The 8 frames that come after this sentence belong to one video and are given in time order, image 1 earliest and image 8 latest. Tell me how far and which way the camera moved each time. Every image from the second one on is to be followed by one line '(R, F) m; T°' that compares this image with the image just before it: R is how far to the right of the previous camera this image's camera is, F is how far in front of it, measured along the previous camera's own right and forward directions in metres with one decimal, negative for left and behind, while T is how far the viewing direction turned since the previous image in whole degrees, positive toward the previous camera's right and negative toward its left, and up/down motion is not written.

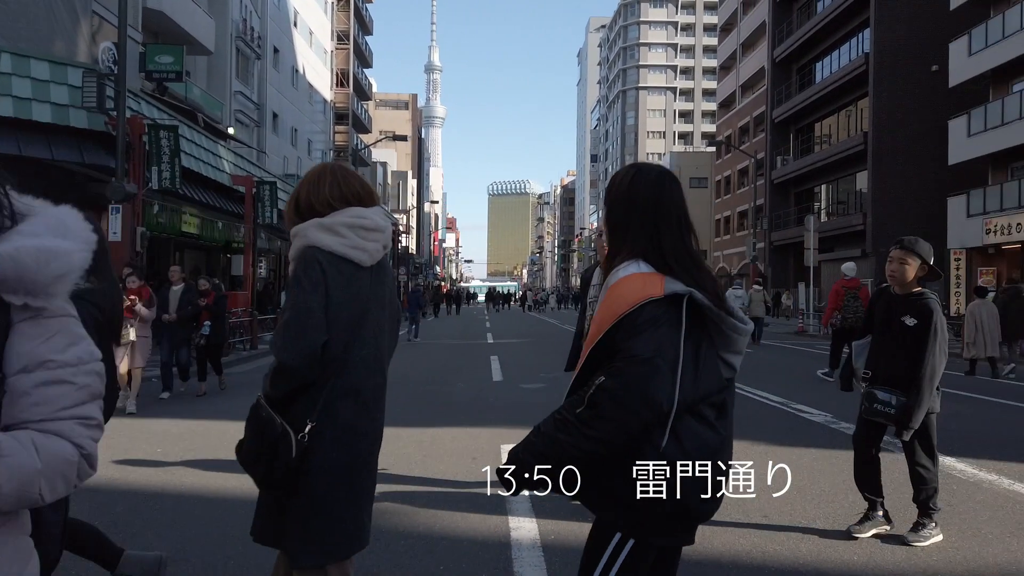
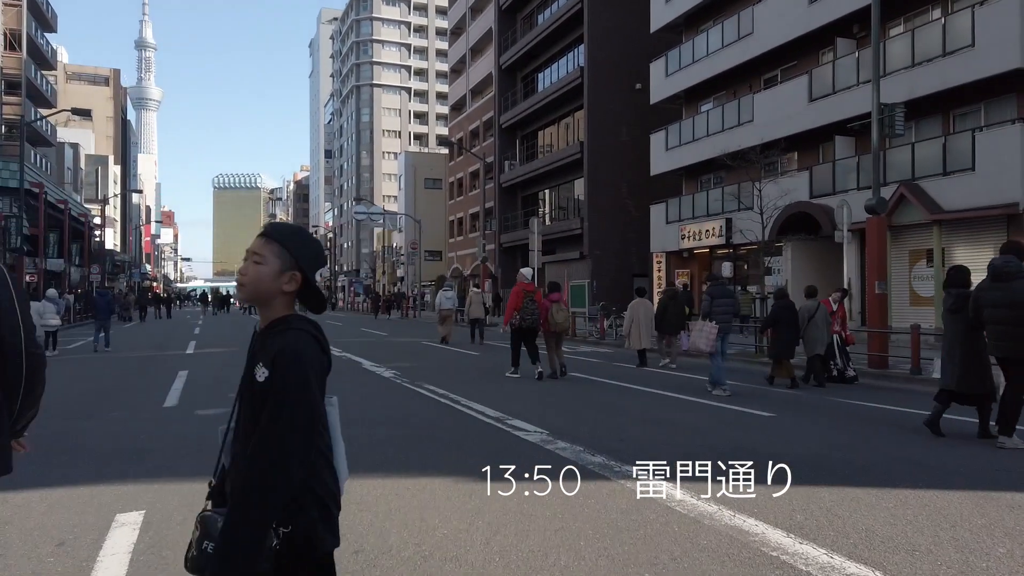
(+0.7, +1.2) m; +17°
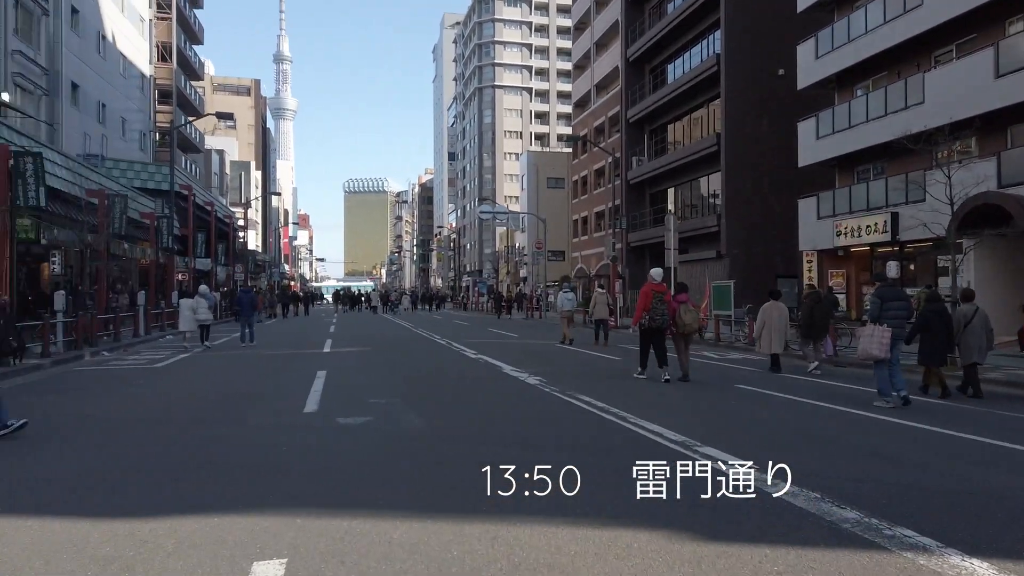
(-0.5, +1.2) m; -8°
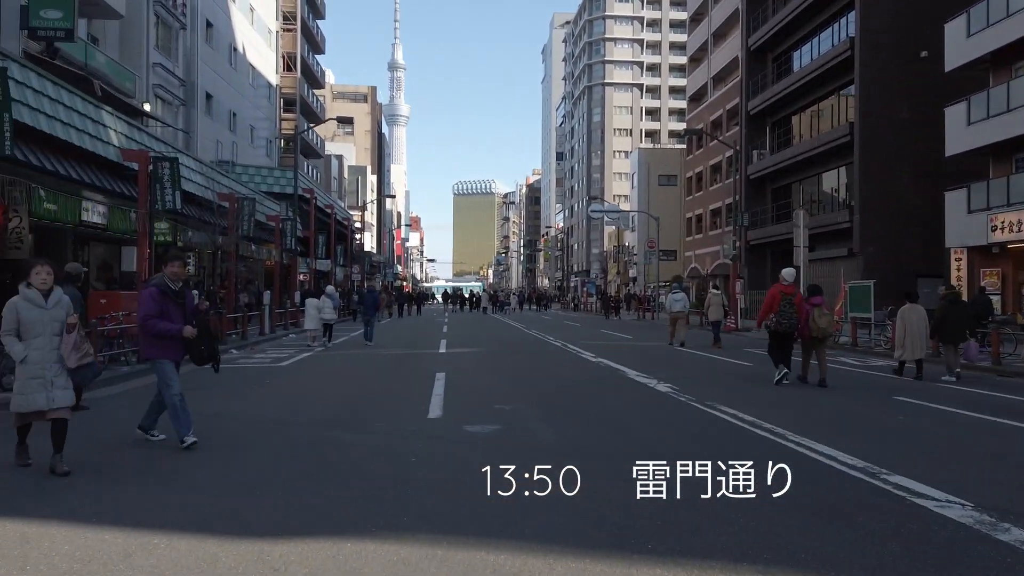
(-0.3, +0.6) m; -7°
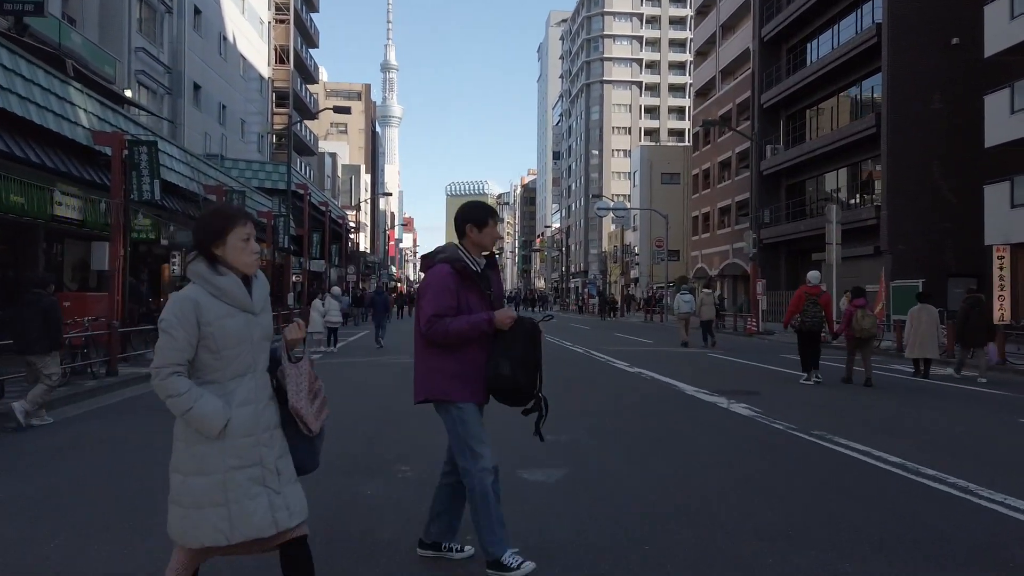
(-0.6, +2.0) m; 0°
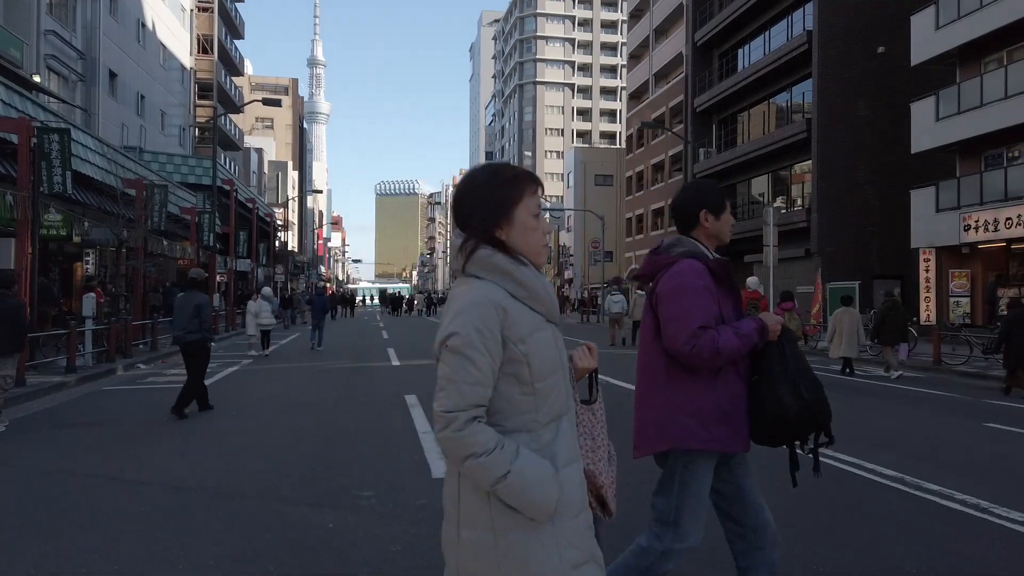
(-0.3, +0.7) m; +5°
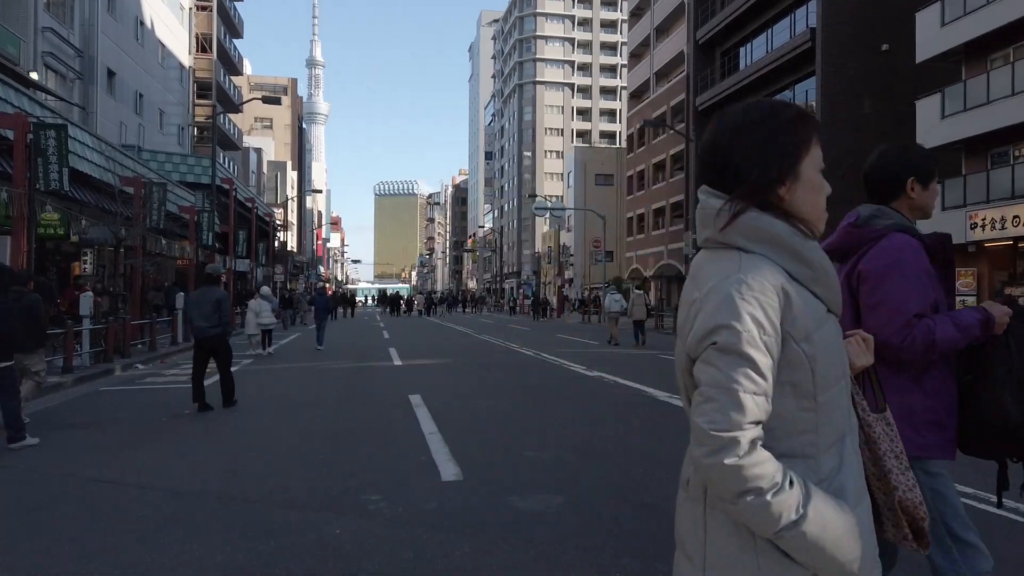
(-0.1, +0.3) m; 0°
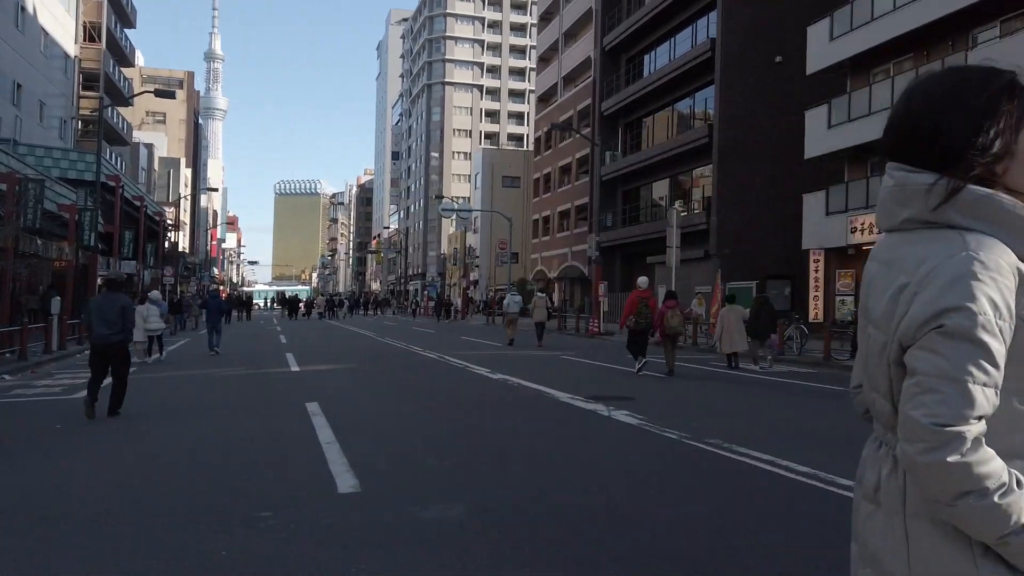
(+0.1, +0.3) m; +6°
